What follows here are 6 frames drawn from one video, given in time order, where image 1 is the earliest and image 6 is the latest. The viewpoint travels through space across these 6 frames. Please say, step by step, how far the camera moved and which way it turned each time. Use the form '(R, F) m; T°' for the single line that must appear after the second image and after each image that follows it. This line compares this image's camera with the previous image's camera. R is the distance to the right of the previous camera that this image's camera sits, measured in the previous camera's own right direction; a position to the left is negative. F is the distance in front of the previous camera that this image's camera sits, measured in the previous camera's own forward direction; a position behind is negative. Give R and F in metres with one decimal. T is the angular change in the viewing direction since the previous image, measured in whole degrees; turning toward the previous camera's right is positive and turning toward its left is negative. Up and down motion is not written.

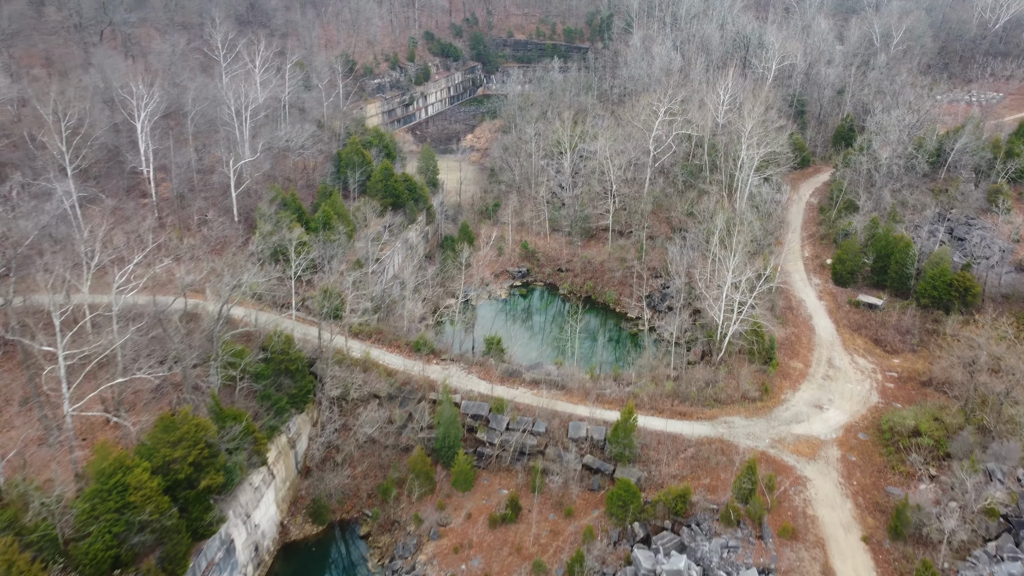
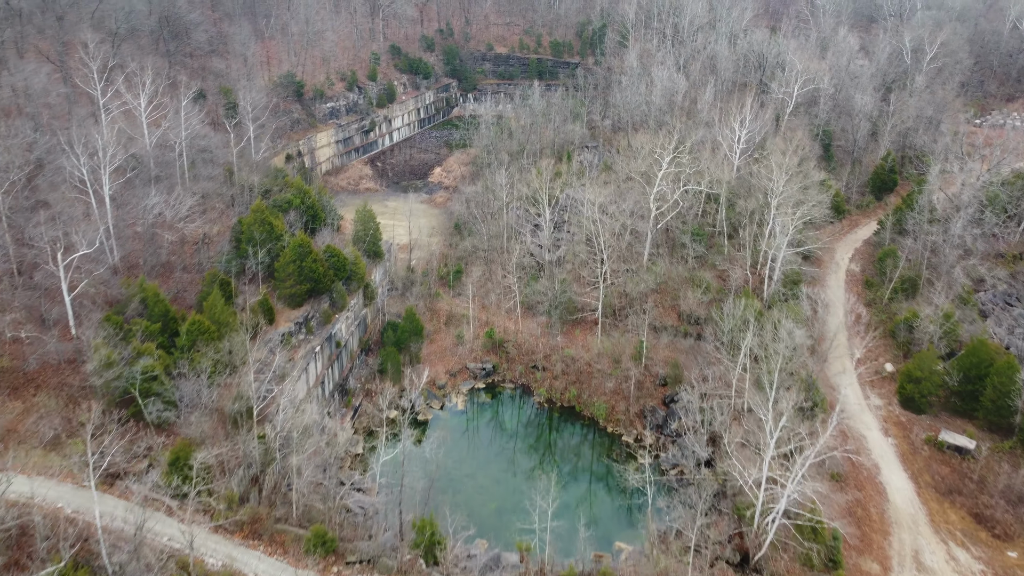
(+1.5, +9.4) m; 0°
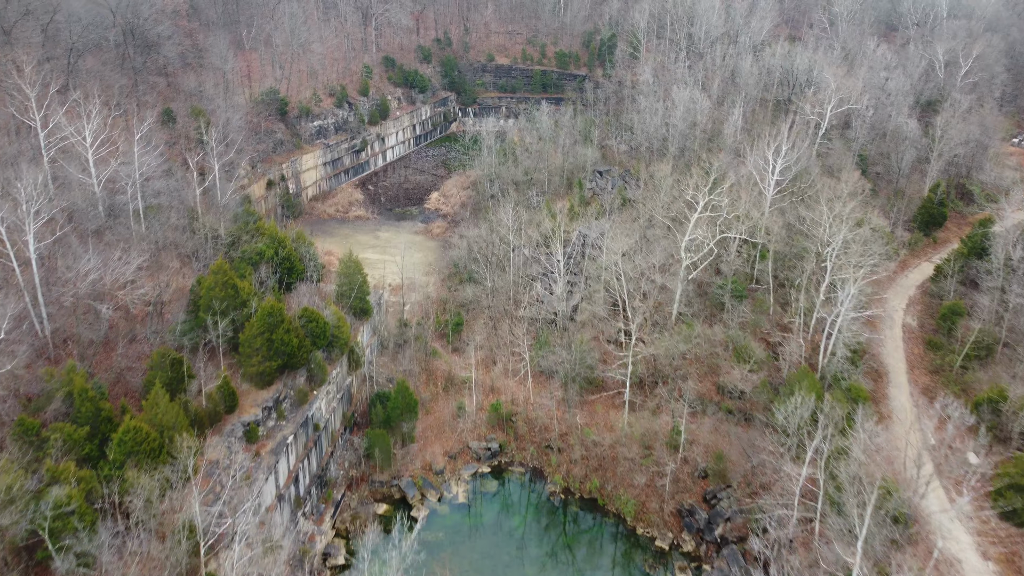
(-0.5, +4.7) m; 0°
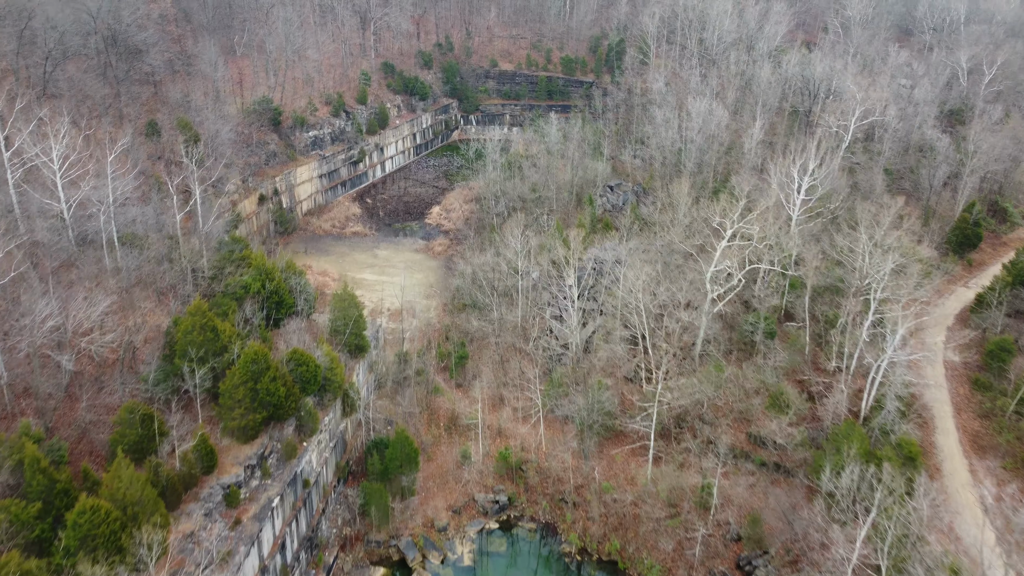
(-0.4, +2.5) m; 0°
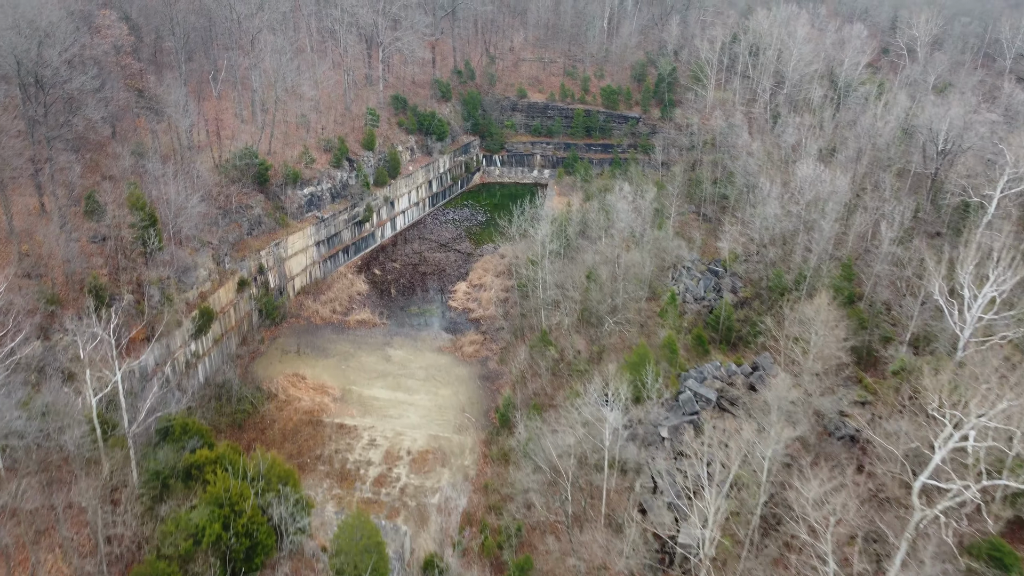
(-2.7, +9.7) m; 0°
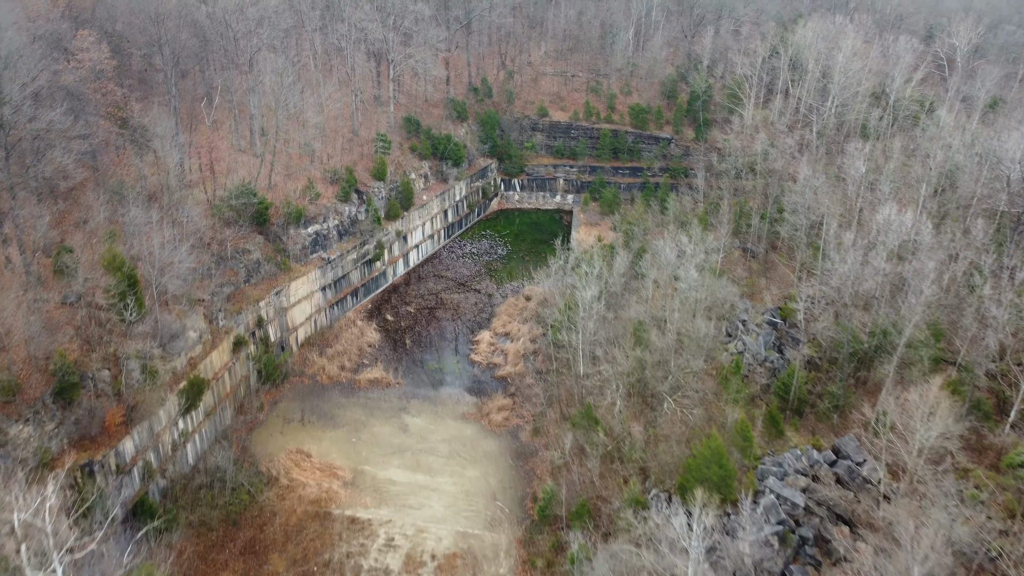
(-1.4, +4.2) m; 0°
